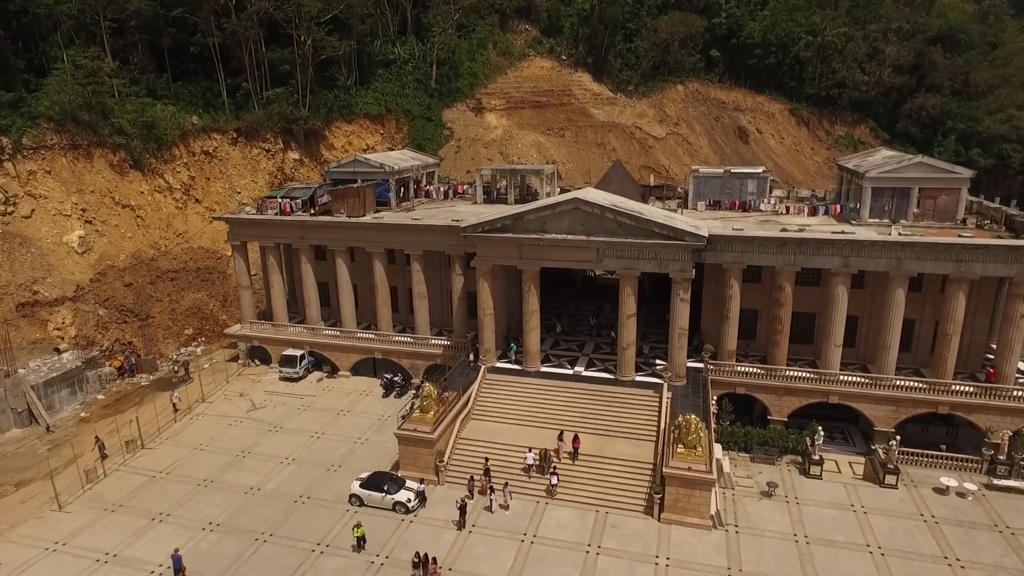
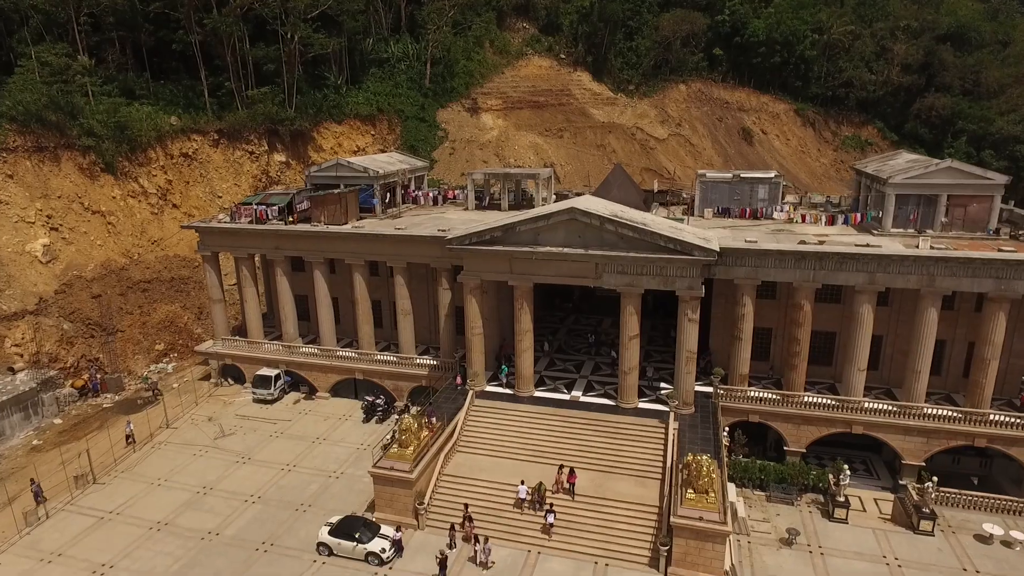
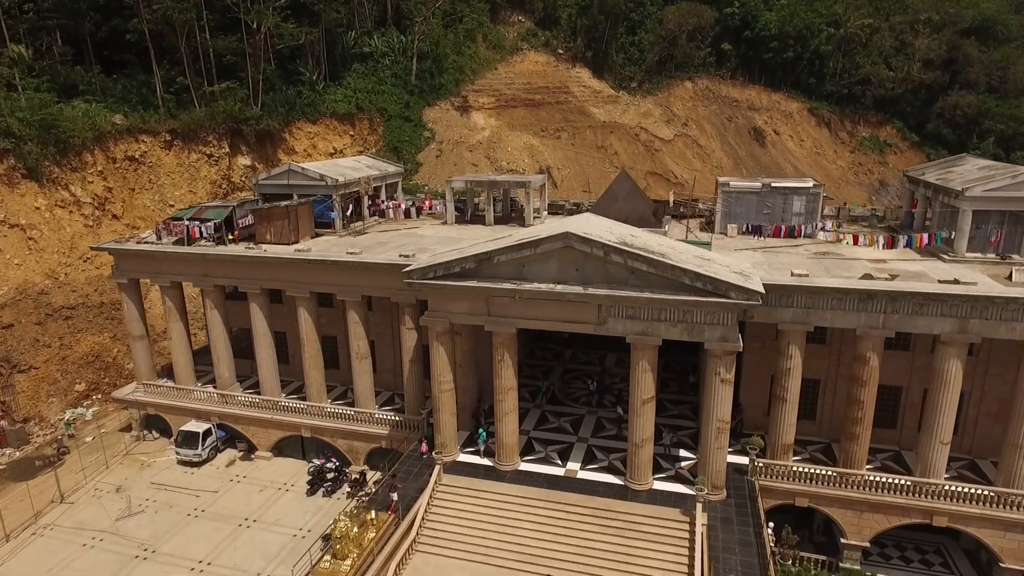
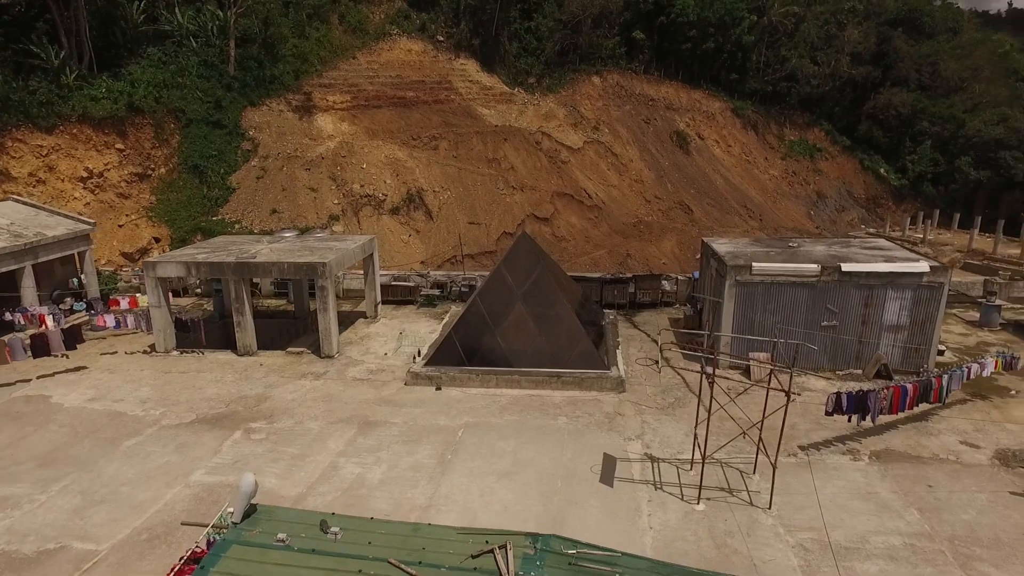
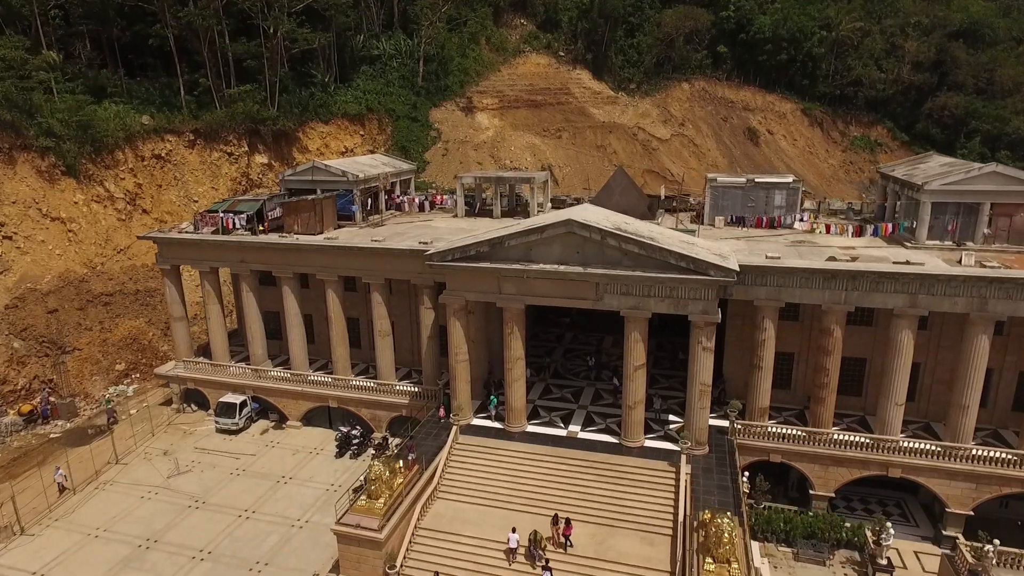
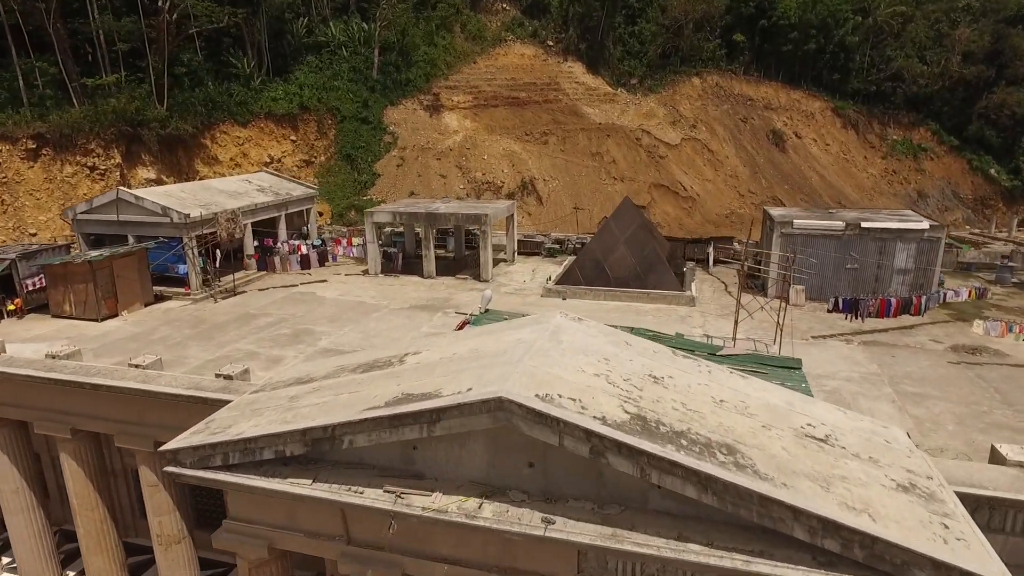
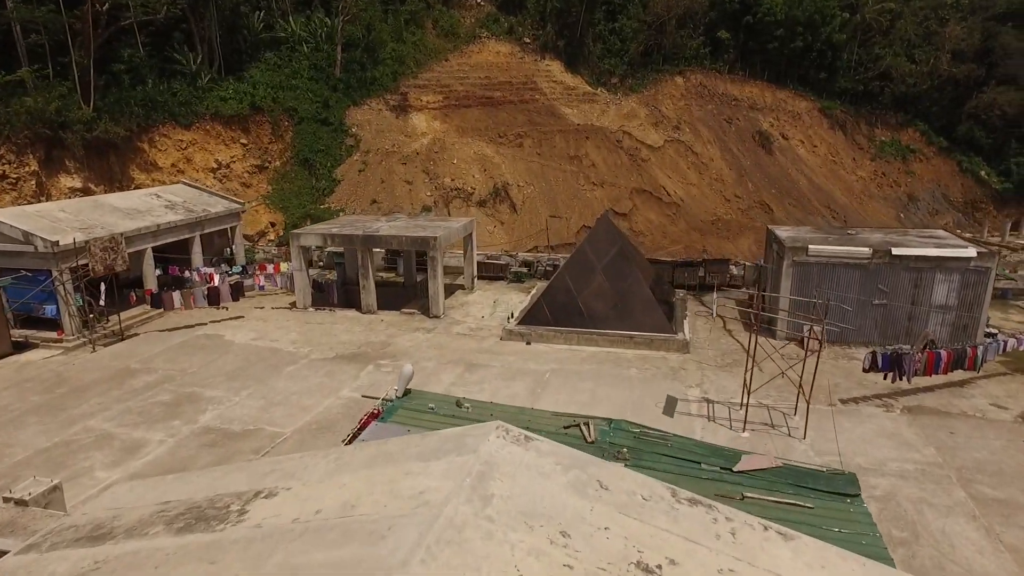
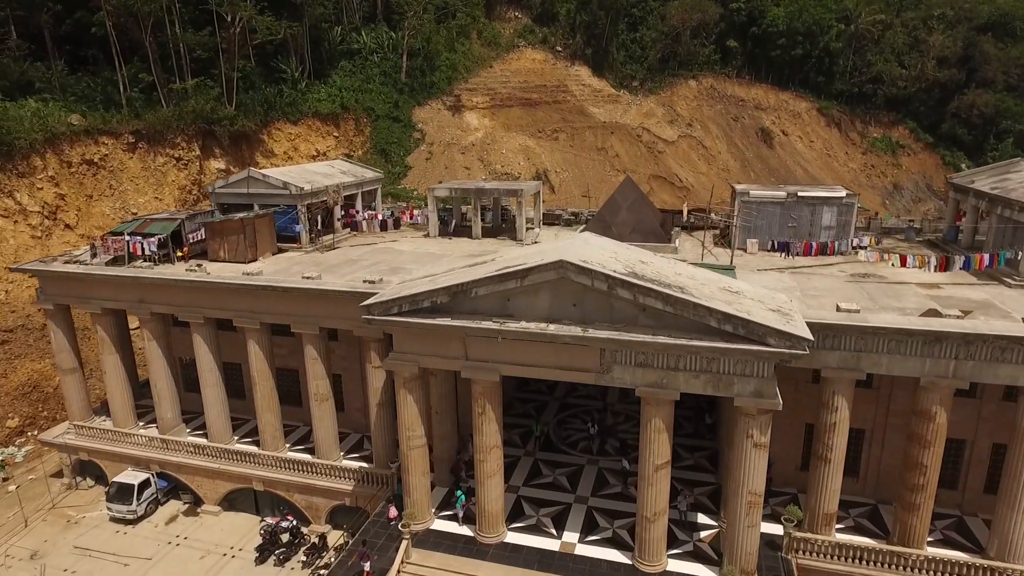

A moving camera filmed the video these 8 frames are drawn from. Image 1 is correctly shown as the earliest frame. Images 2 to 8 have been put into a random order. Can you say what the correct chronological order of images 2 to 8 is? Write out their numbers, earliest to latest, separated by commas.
2, 5, 3, 8, 6, 7, 4
